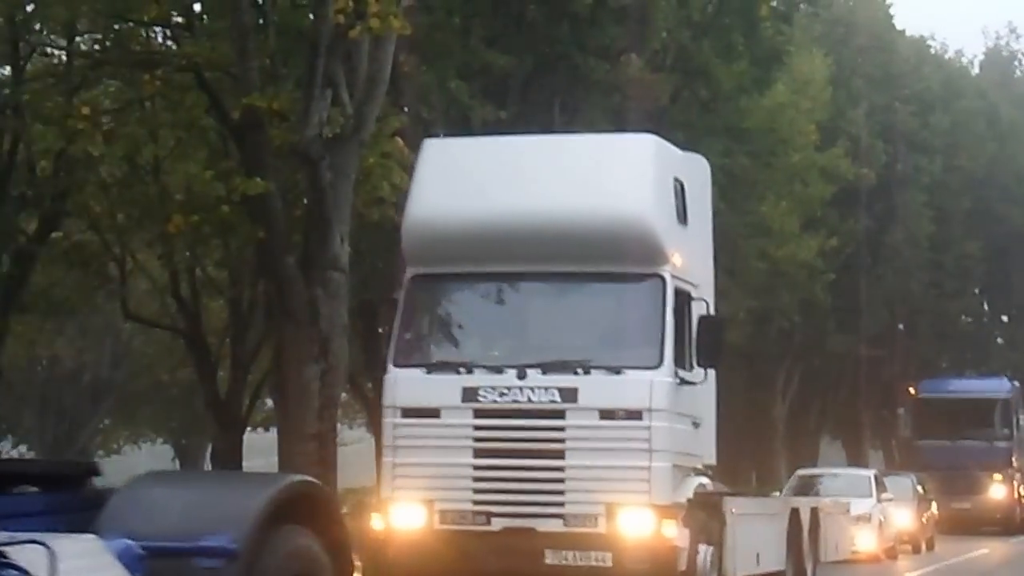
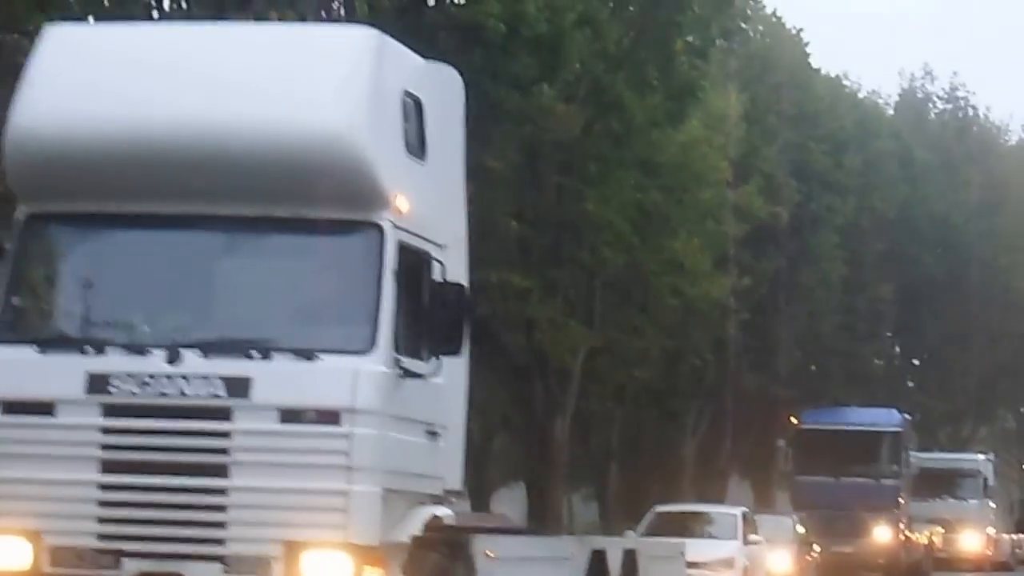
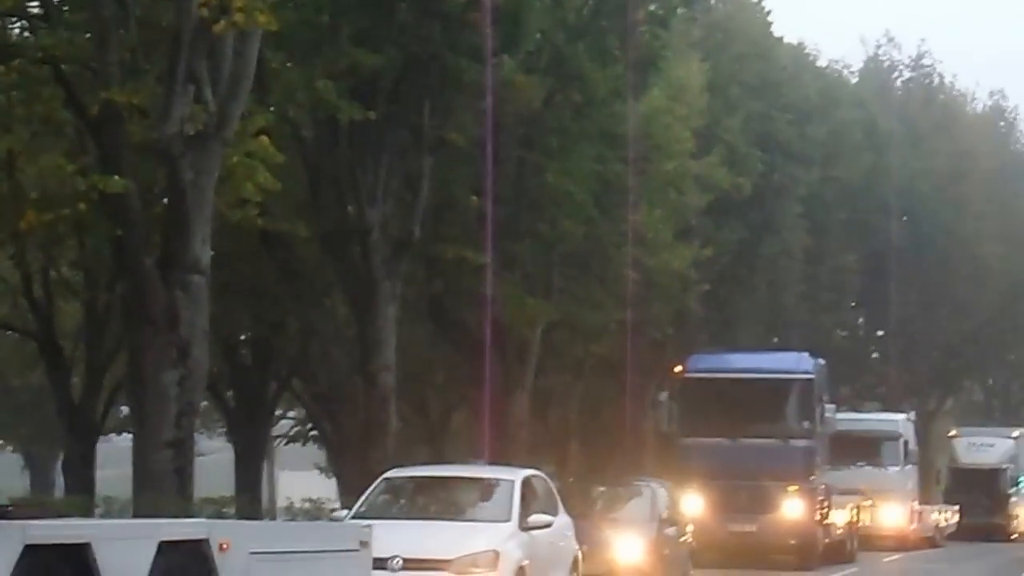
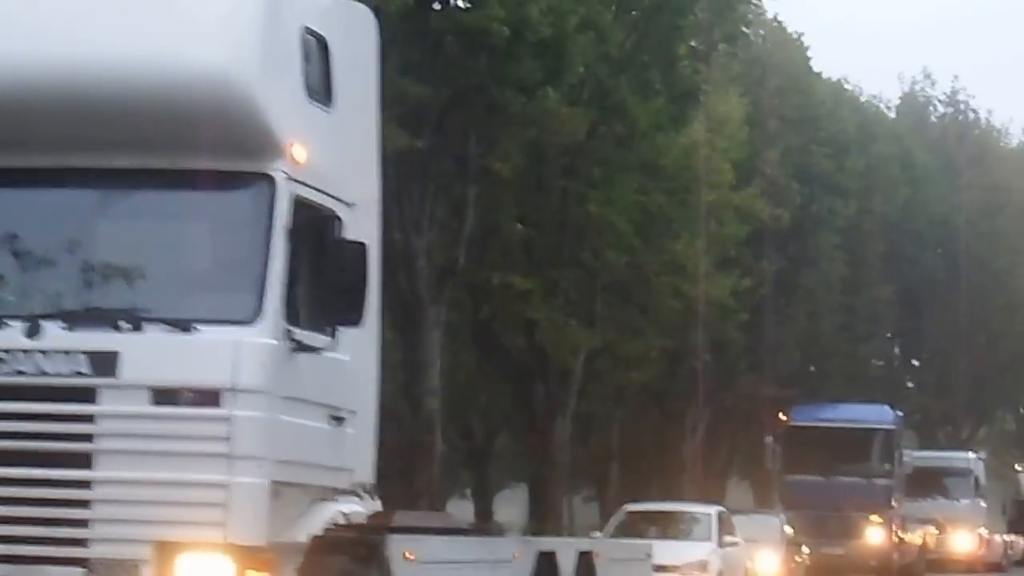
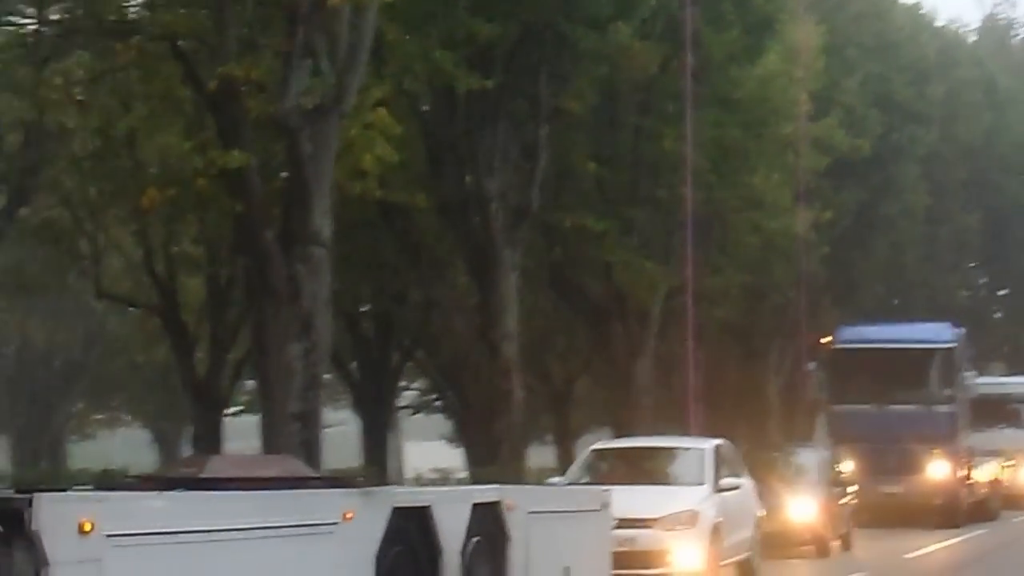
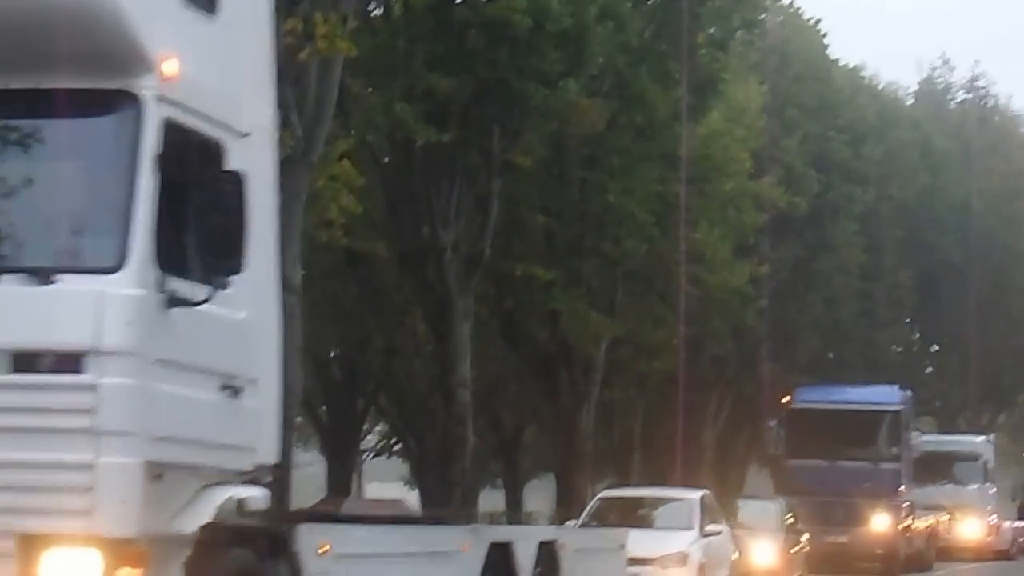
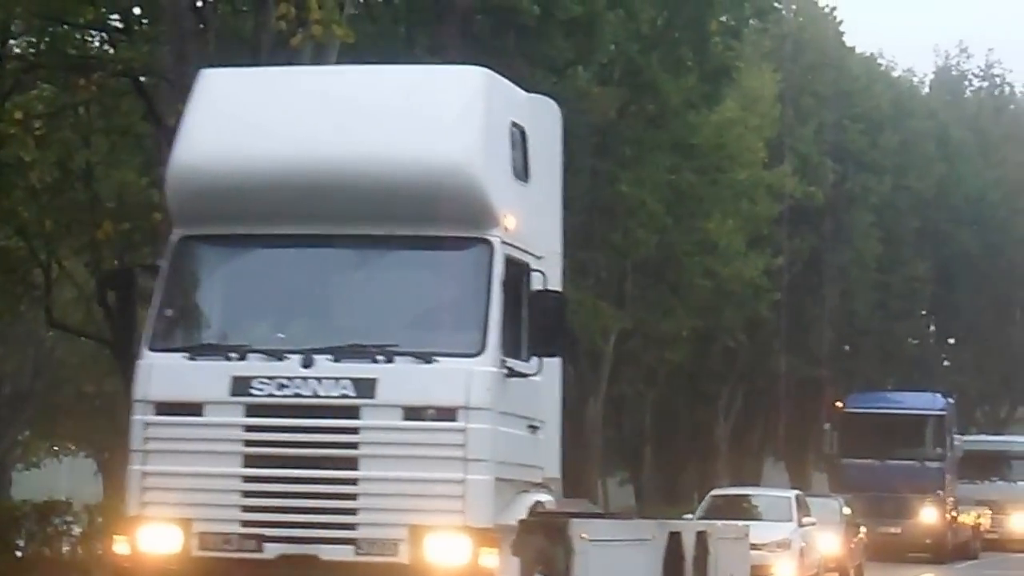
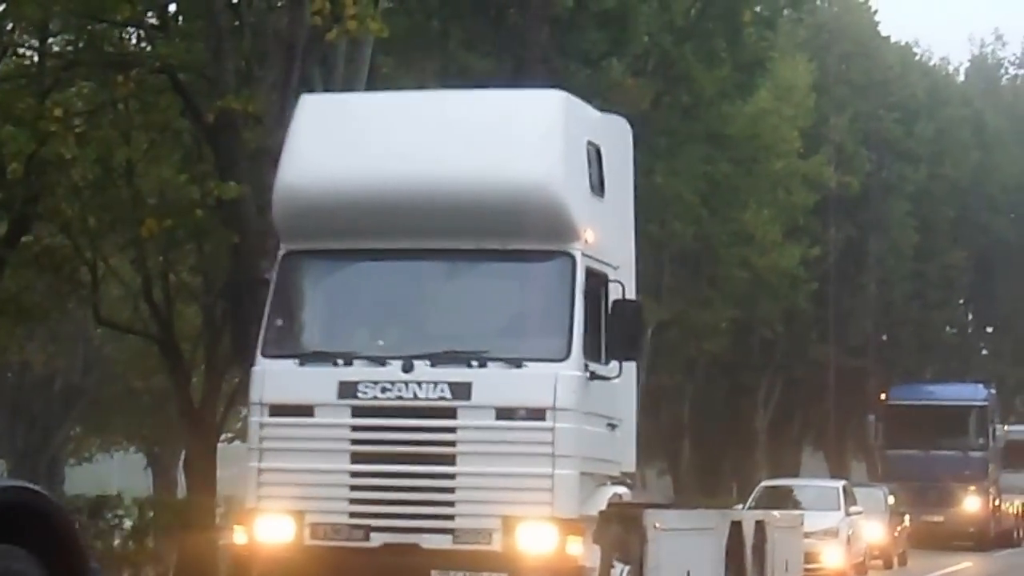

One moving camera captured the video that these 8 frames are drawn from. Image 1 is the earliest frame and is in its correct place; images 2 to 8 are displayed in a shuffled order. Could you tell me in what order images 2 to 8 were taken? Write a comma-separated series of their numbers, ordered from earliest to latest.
8, 7, 2, 4, 6, 5, 3
